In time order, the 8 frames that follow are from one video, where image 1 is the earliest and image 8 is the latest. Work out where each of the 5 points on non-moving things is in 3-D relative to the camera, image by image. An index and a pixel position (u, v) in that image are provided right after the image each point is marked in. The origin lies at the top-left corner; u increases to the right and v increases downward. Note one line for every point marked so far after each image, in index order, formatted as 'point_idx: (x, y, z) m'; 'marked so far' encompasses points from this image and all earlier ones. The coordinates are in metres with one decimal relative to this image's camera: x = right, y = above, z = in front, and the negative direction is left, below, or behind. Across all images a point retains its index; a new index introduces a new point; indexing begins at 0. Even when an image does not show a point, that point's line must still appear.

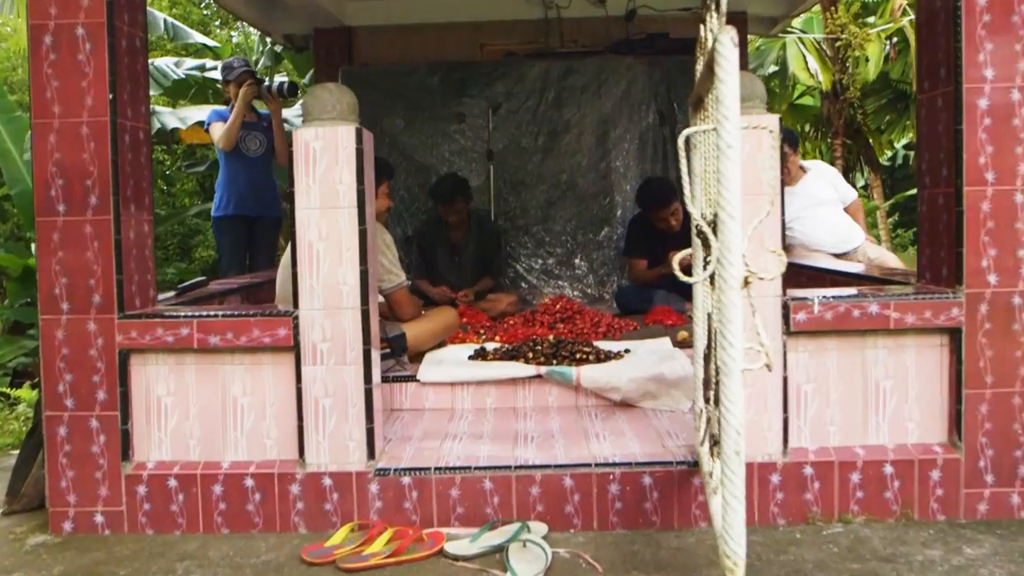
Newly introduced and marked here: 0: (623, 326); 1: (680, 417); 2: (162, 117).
0: (+0.7, -0.2, +5.3) m
1: (+0.7, -0.6, +3.9) m
2: (-3.2, +1.6, +8.4) m
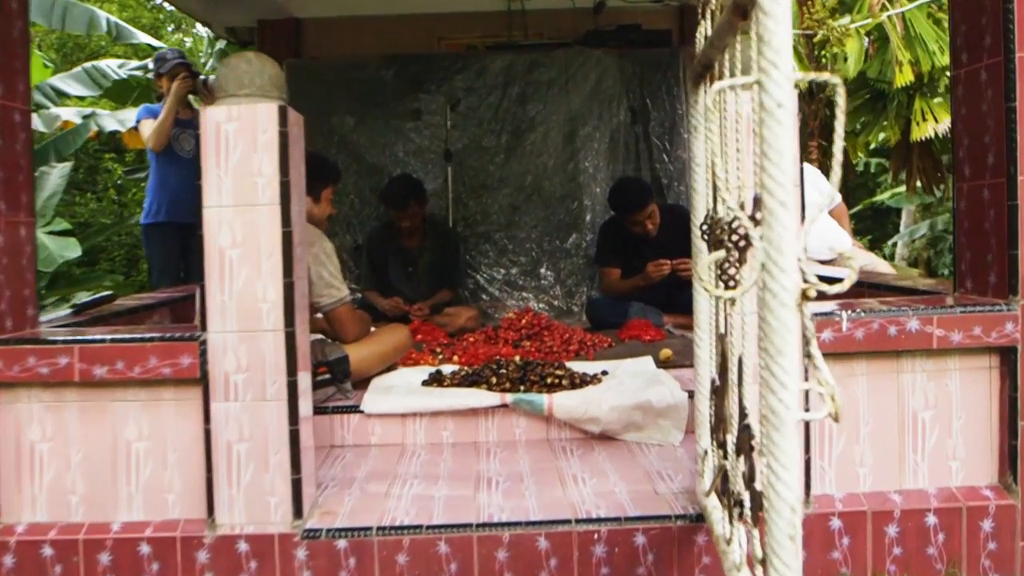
0: (+0.4, -0.3, +4.7) m
1: (+0.6, -0.6, +3.4) m
2: (-3.5, +1.5, +7.7) m
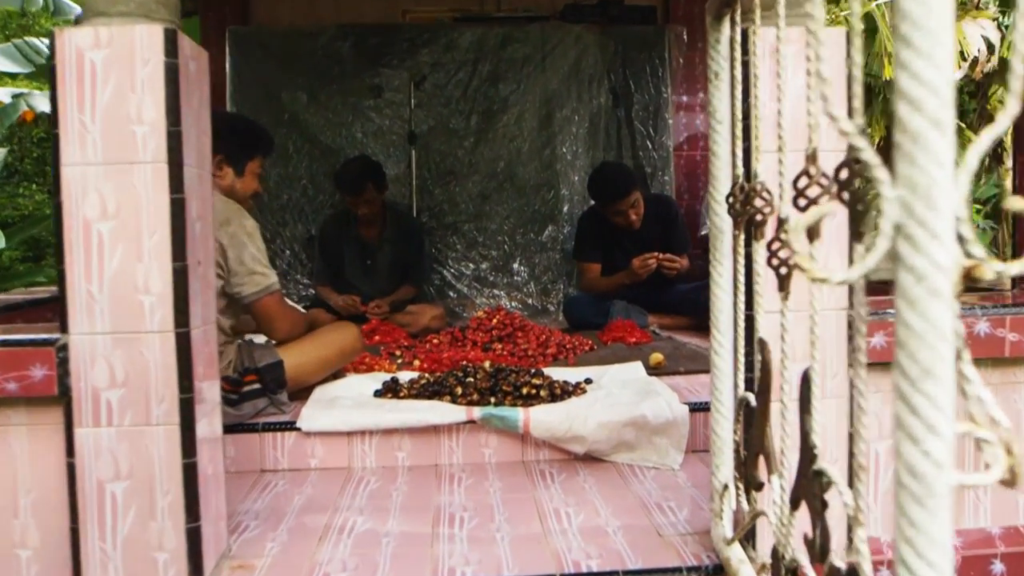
0: (+0.3, -0.3, +4.2) m
1: (+0.5, -0.6, +2.8) m
2: (-3.8, +1.5, +7.0) m
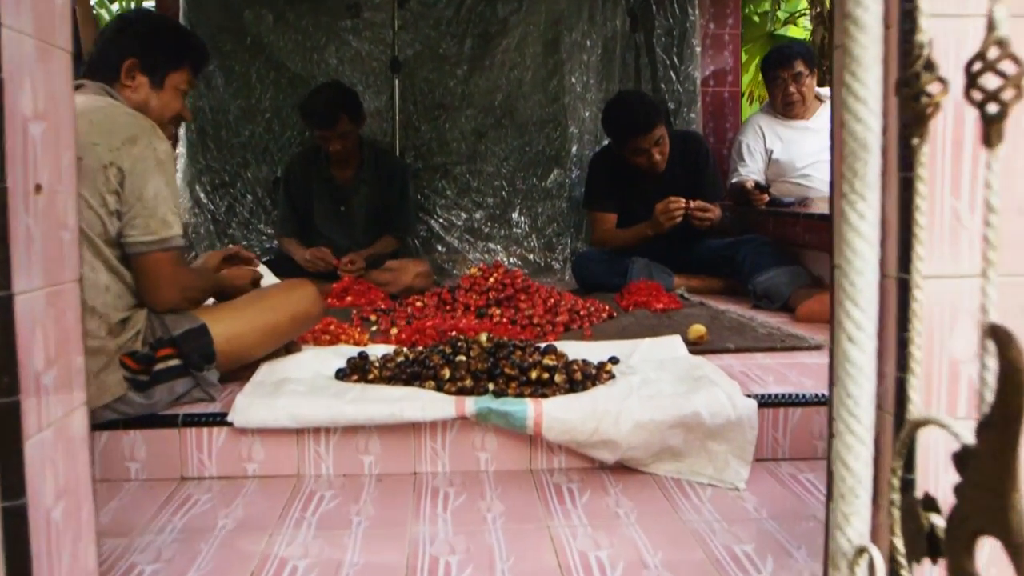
0: (+0.3, -0.1, +3.4) m
1: (+0.5, -0.5, +2.1) m
2: (-3.8, +1.9, +6.1) m
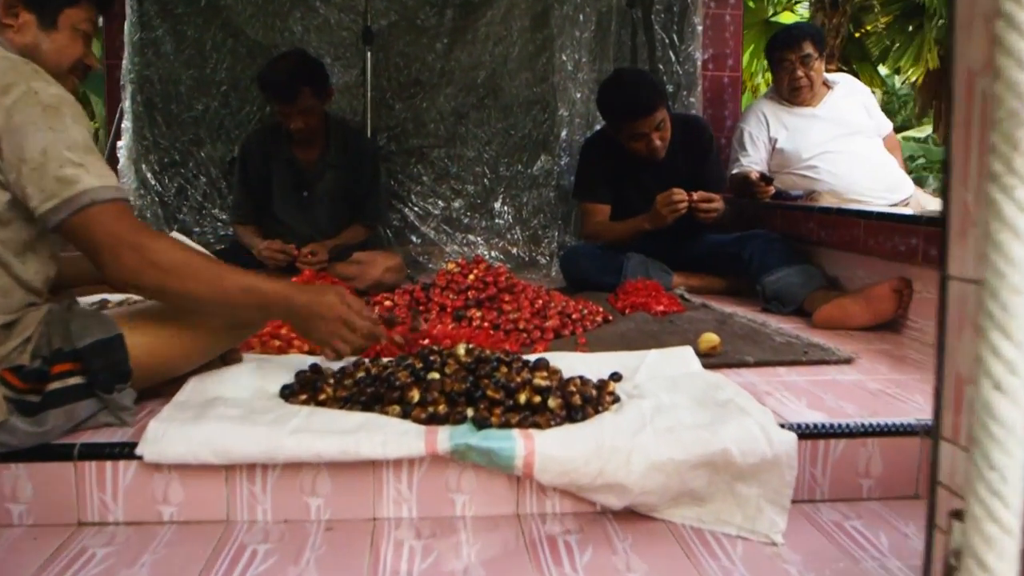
0: (+0.3, -0.1, +3.0) m
1: (+0.5, -0.5, +1.6) m
2: (-3.9, +1.9, +5.6) m
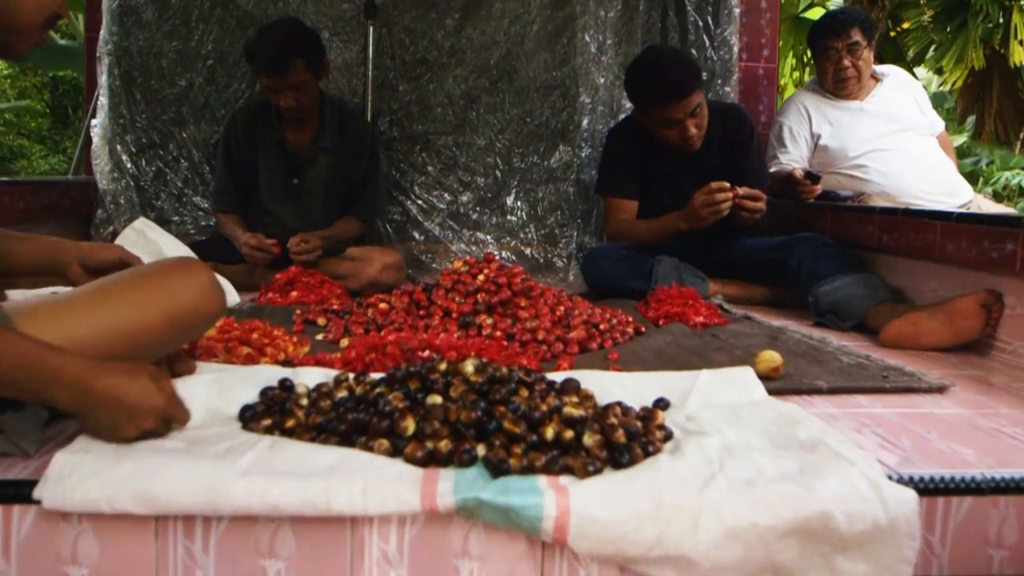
0: (+0.3, -0.1, +2.5) m
1: (+0.5, -0.5, +1.2) m
2: (-3.8, +2.0, +5.2) m
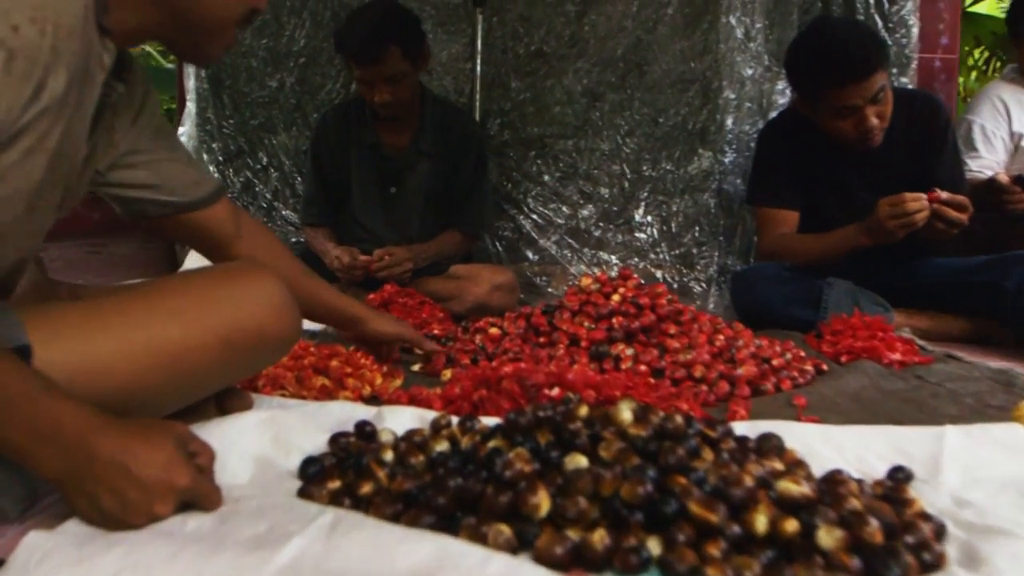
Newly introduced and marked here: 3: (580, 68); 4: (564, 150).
0: (+0.6, -0.2, +2.0) m
1: (+0.7, -0.5, +0.6) m
2: (-3.1, +1.9, +5.1) m
3: (+0.3, +0.9, +3.5) m
4: (+0.2, +0.5, +3.6) m
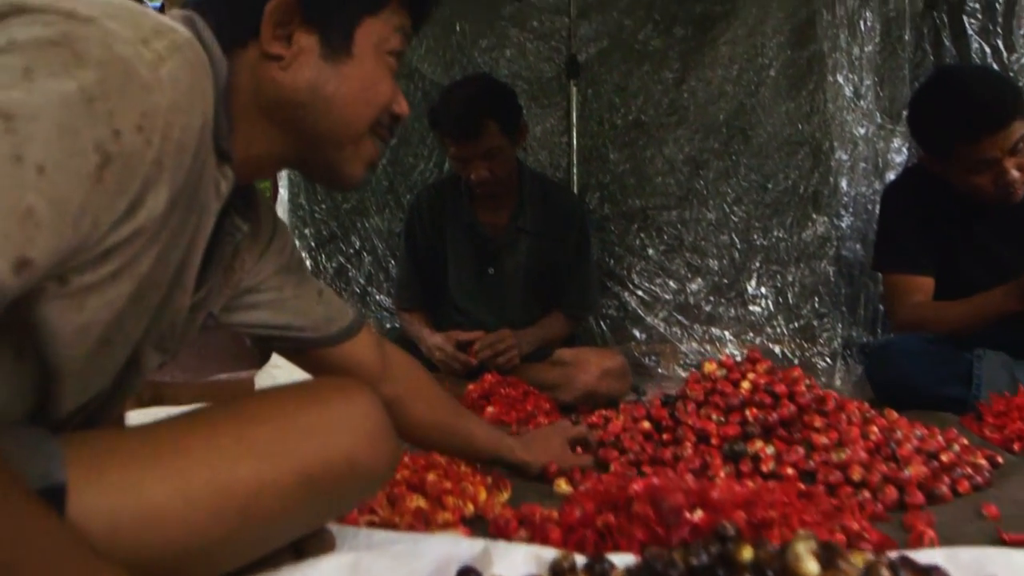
0: (+0.8, -0.3, +1.6) m
1: (+0.8, -0.6, +0.2) m
2: (-2.6, +1.3, +5.3) m
3: (+0.6, +0.6, +3.3) m
4: (+0.6, +0.2, +3.3) m
